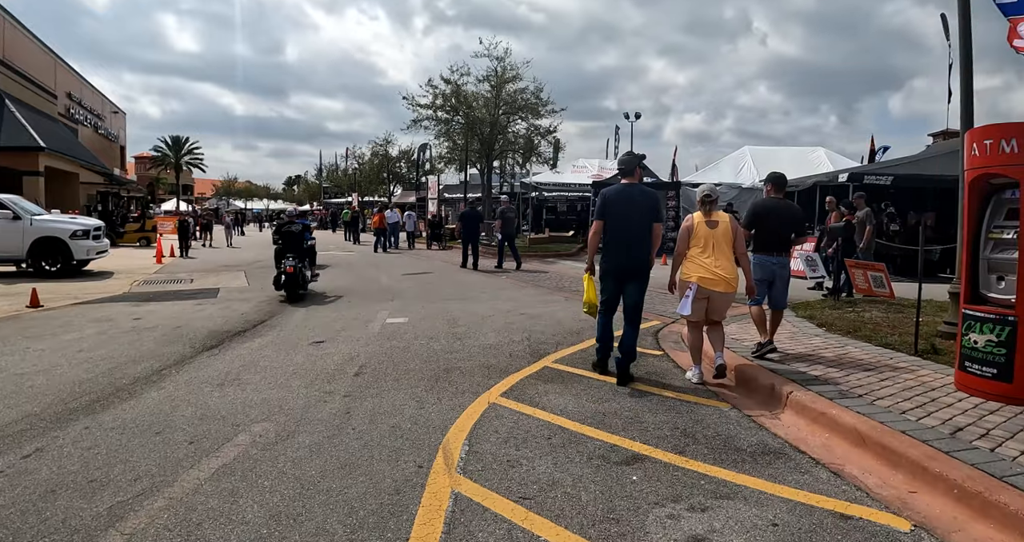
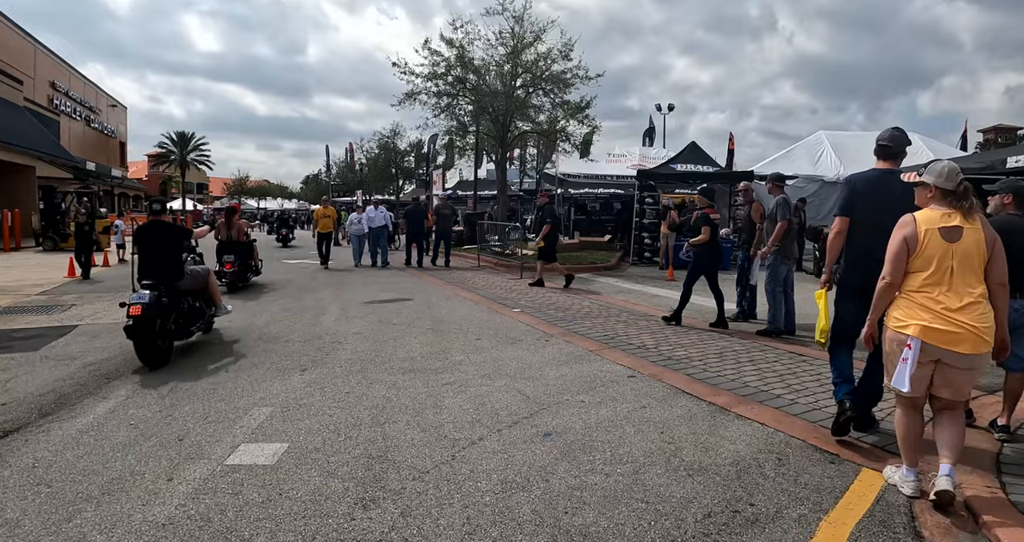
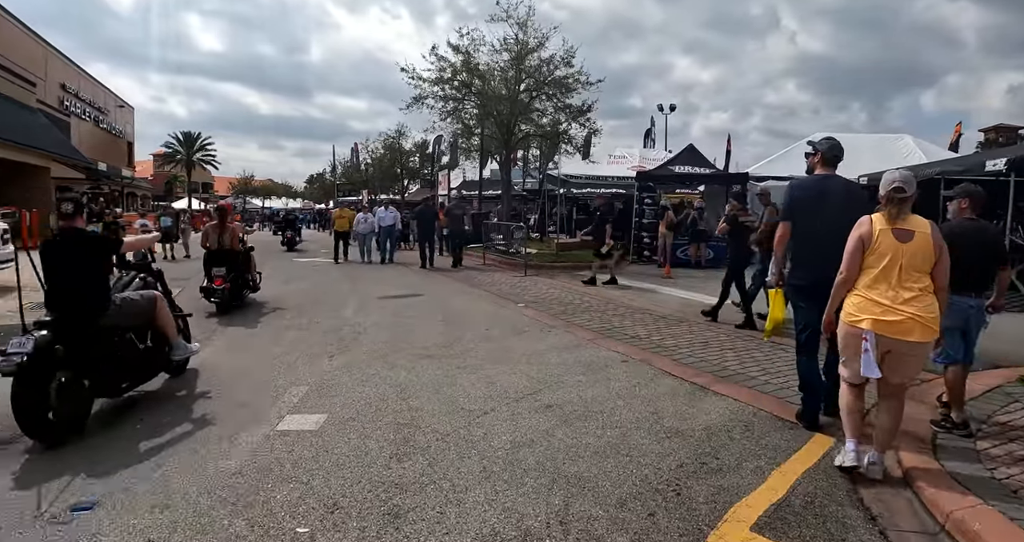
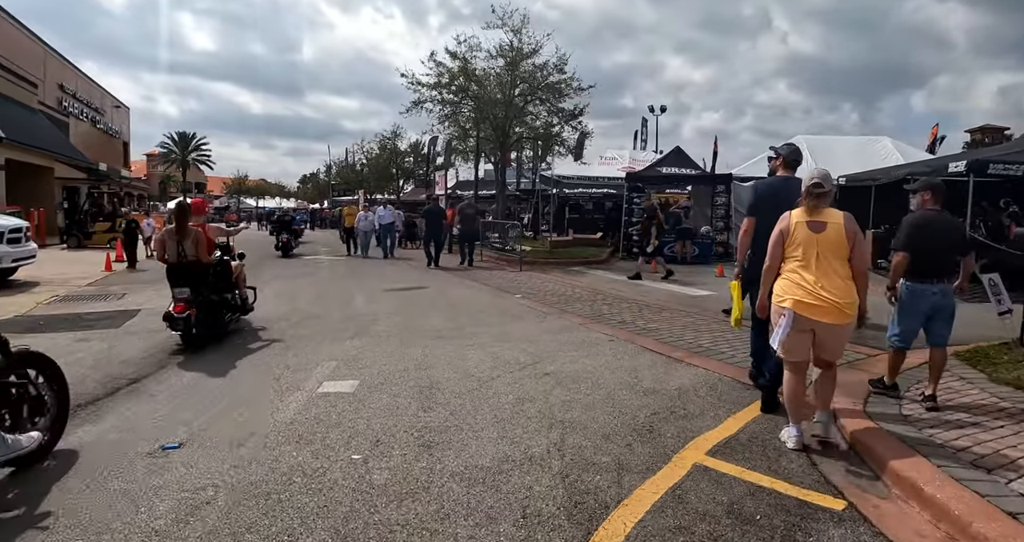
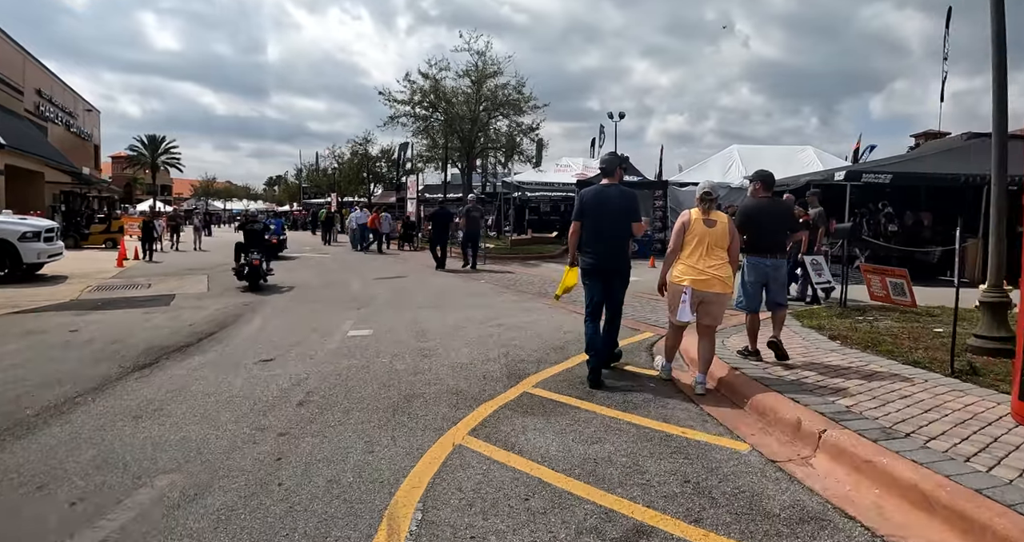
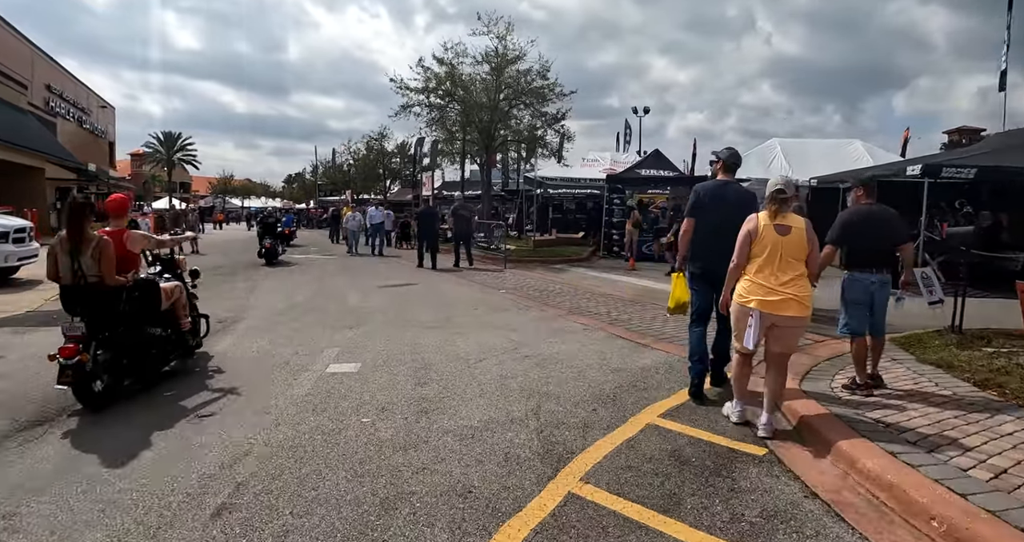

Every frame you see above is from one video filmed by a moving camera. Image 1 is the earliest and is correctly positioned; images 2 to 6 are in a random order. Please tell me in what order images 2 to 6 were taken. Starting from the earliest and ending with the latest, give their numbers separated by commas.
5, 6, 4, 3, 2
